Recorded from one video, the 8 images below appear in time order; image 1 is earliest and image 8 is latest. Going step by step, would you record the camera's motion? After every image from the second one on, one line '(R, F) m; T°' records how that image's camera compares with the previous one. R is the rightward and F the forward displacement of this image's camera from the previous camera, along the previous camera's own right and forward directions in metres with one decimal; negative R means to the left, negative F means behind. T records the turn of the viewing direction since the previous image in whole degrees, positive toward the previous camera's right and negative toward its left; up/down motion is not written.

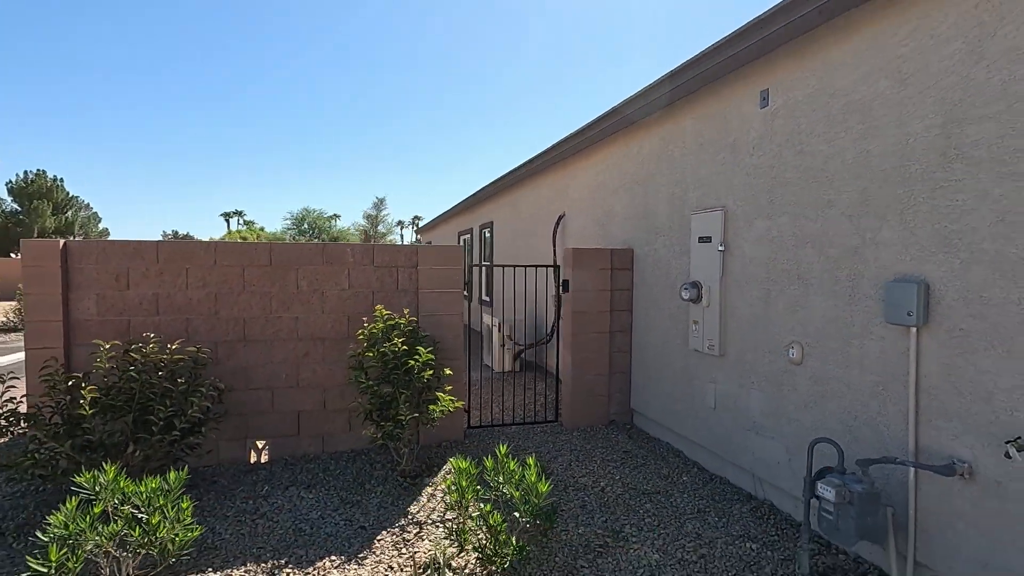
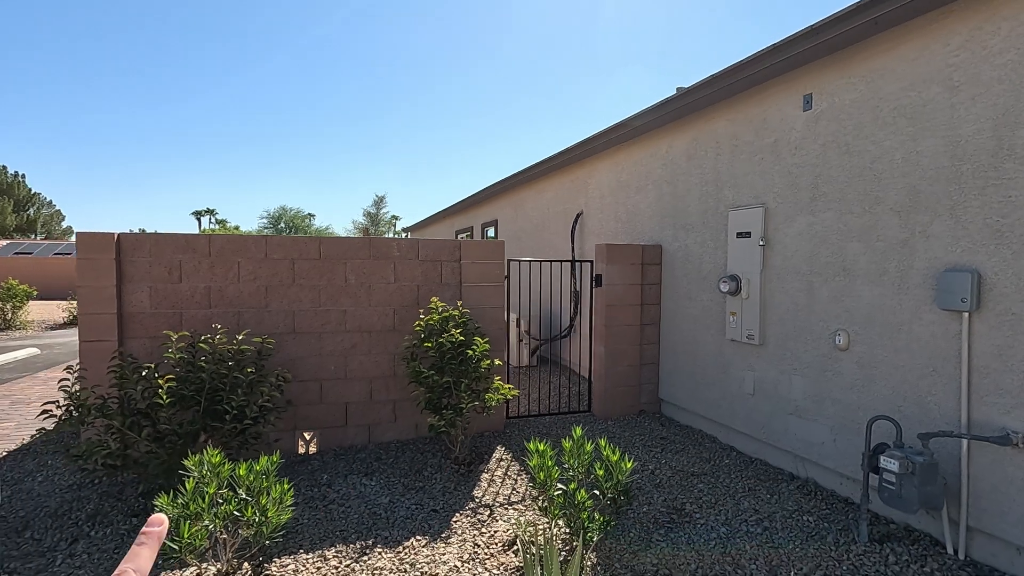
(-0.6, -0.1) m; +3°
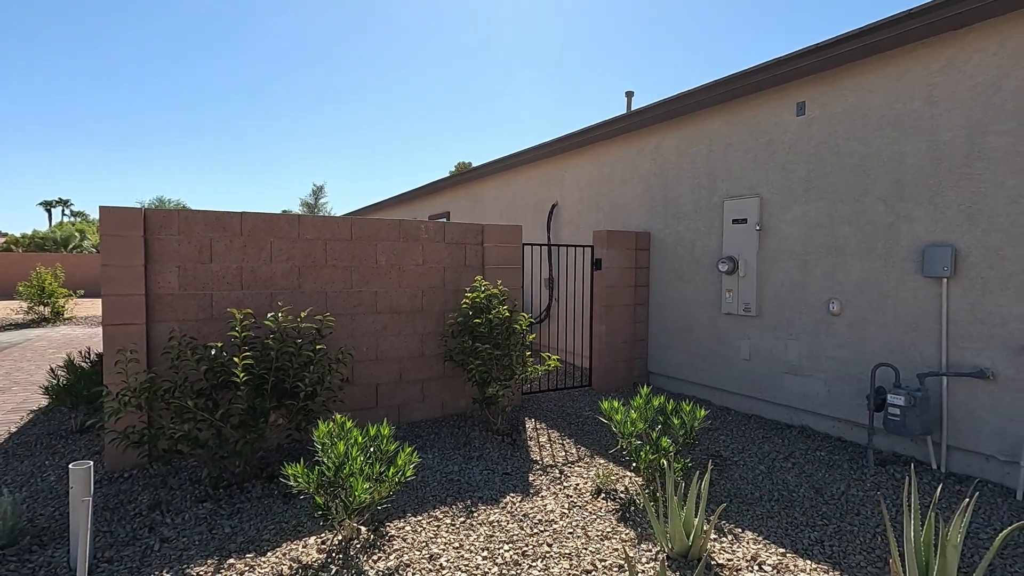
(-1.2, -0.2) m; +11°
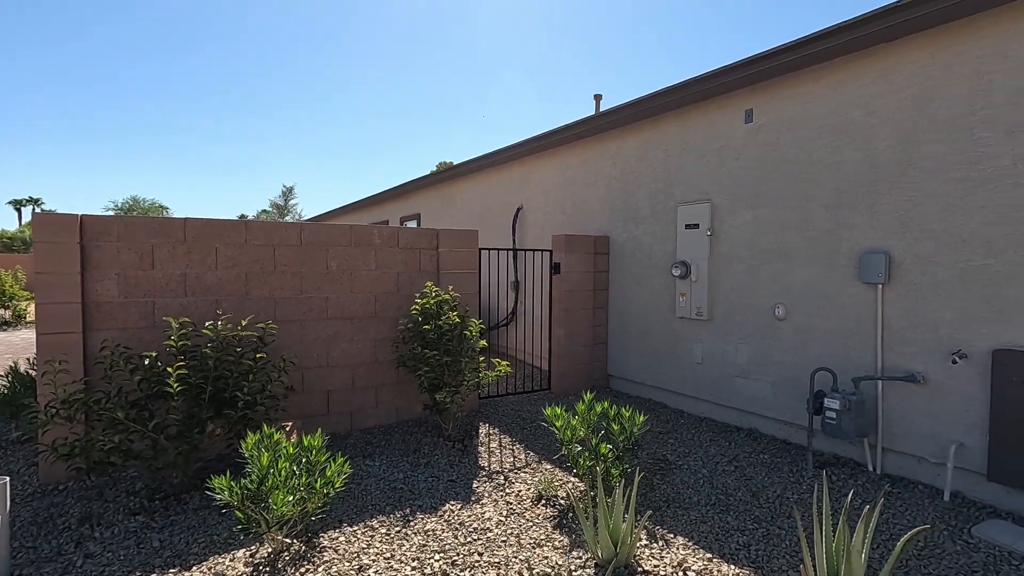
(+0.3, 0.0) m; +2°
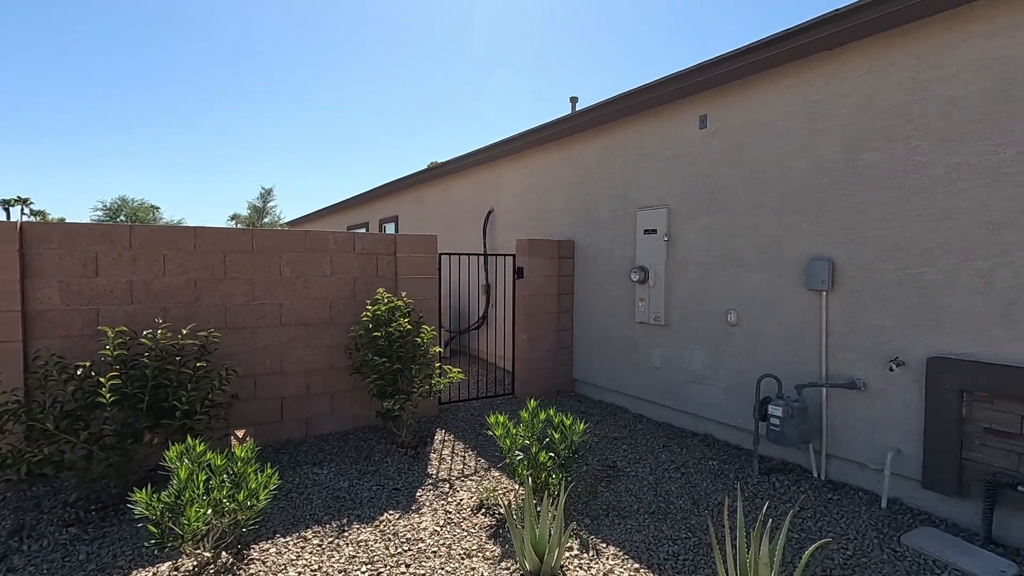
(+0.3, 0.0) m; +1°
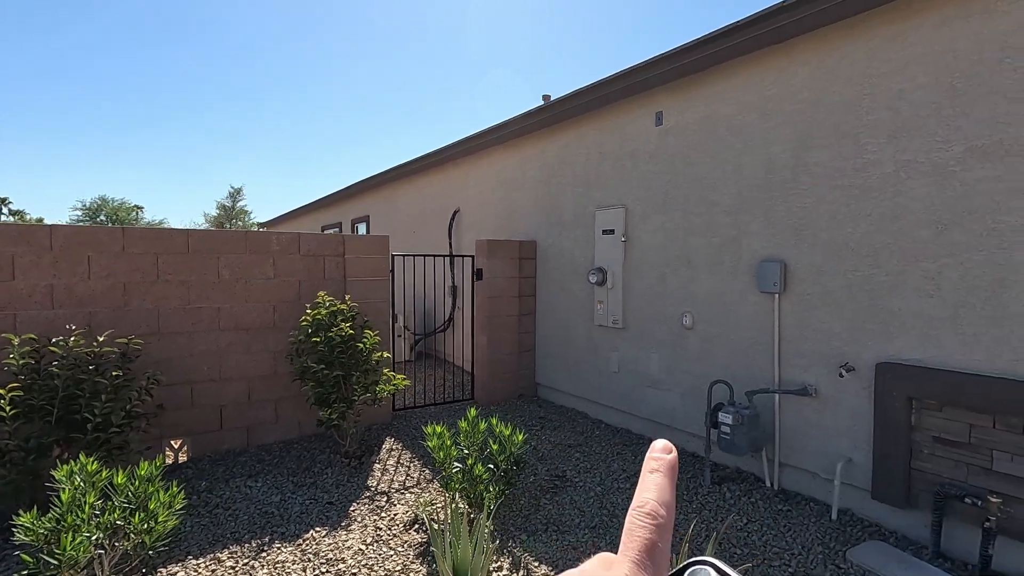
(+0.3, +0.2) m; +1°
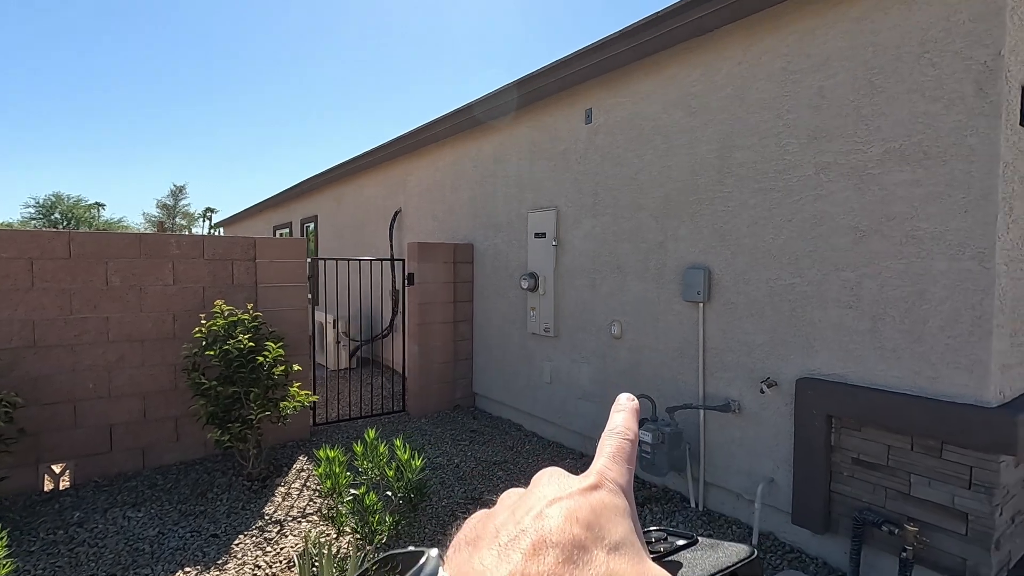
(+0.4, +0.3) m; +3°
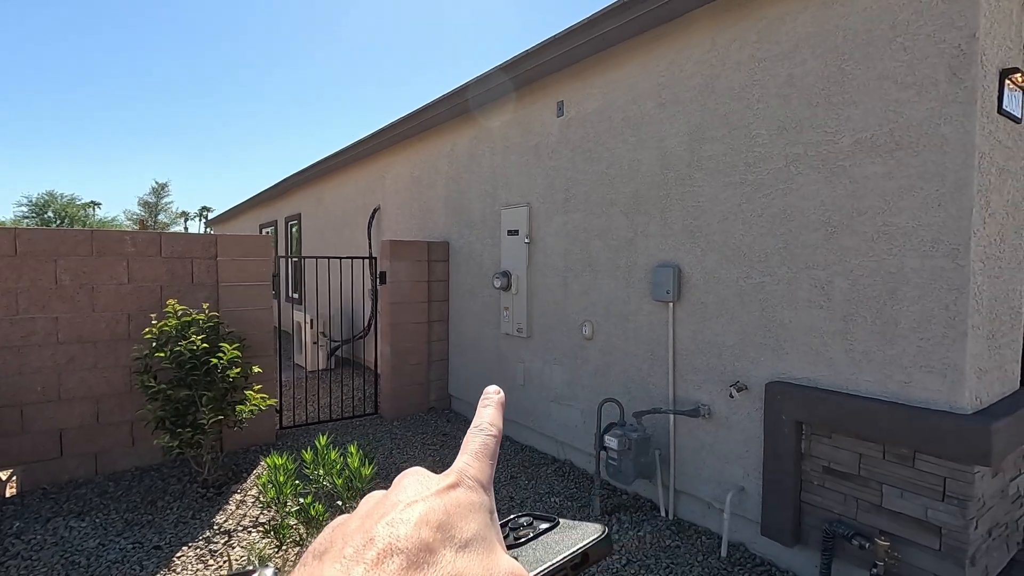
(+0.2, +0.1) m; 0°
